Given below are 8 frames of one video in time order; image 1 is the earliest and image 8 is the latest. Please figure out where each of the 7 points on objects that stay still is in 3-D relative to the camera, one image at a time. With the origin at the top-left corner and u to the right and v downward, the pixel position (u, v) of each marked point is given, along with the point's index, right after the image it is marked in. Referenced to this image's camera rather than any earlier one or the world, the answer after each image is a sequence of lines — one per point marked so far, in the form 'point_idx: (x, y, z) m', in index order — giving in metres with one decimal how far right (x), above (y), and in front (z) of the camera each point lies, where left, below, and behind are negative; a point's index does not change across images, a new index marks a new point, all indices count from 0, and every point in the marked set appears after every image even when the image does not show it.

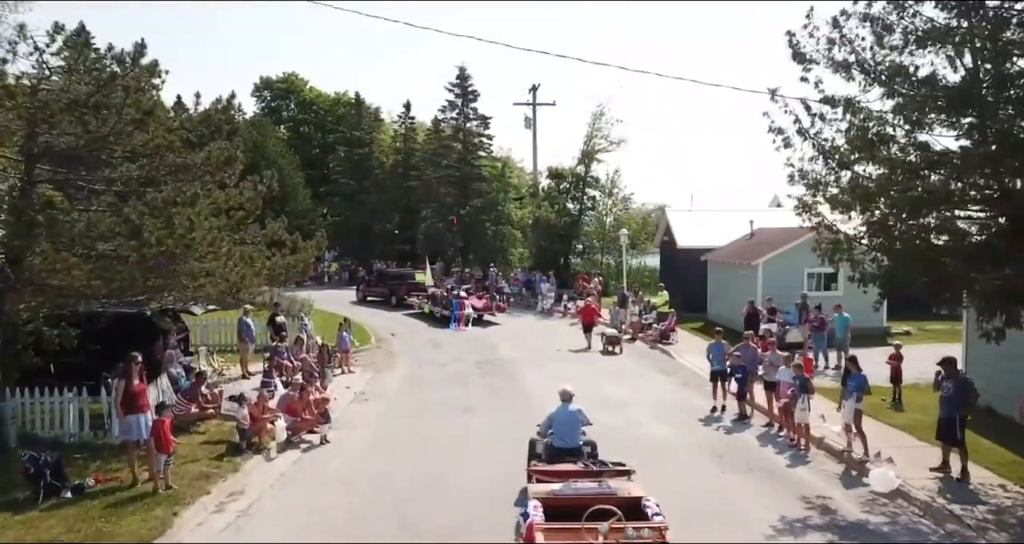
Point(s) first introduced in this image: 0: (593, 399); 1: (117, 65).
0: (+2.0, -3.2, +18.6) m
1: (-7.7, +4.1, +14.8) m
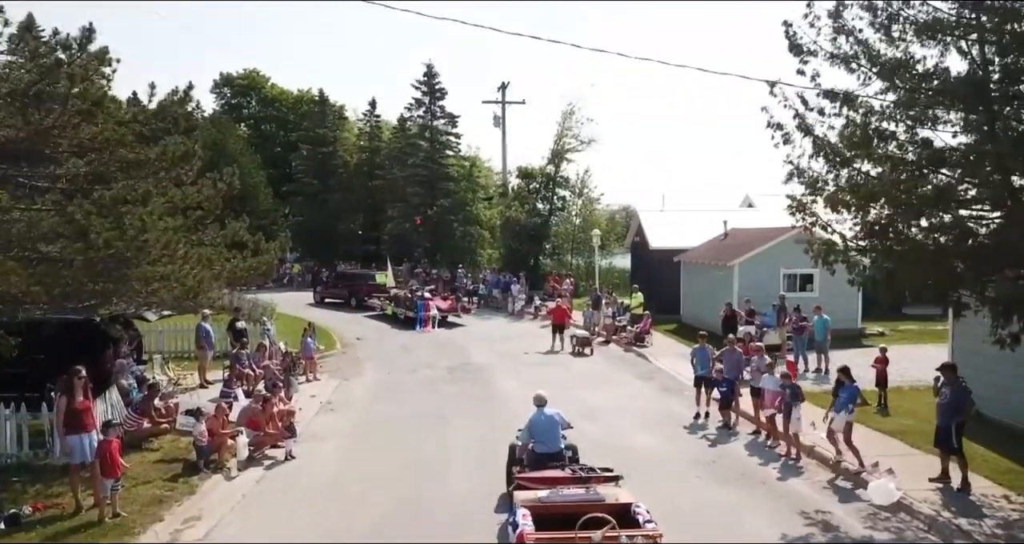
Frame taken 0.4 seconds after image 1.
0: (+1.4, -3.2, +17.9) m
1: (-8.1, +4.0, +13.7) m
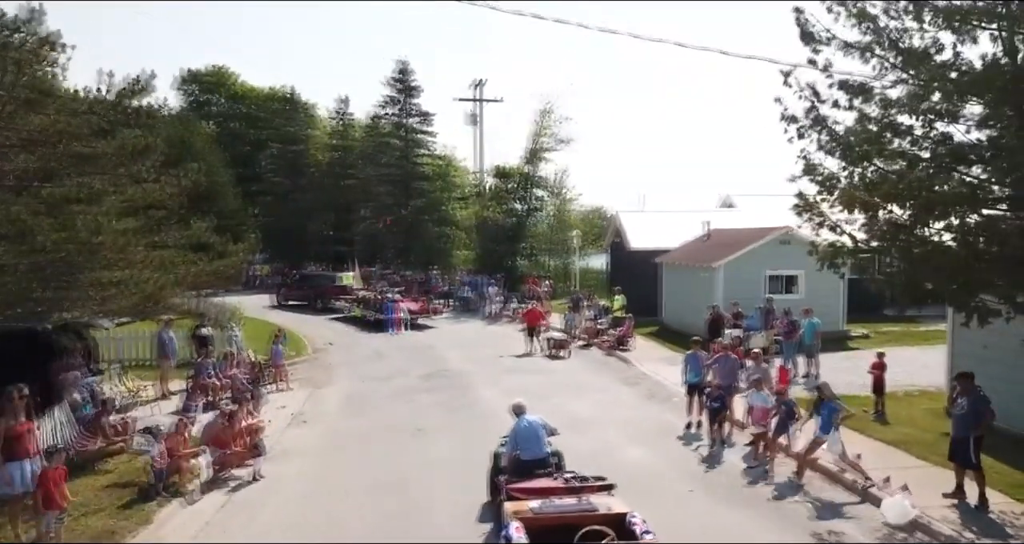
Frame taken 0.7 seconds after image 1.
0: (+1.0, -3.3, +17.1) m
1: (-8.4, +3.9, +12.5) m
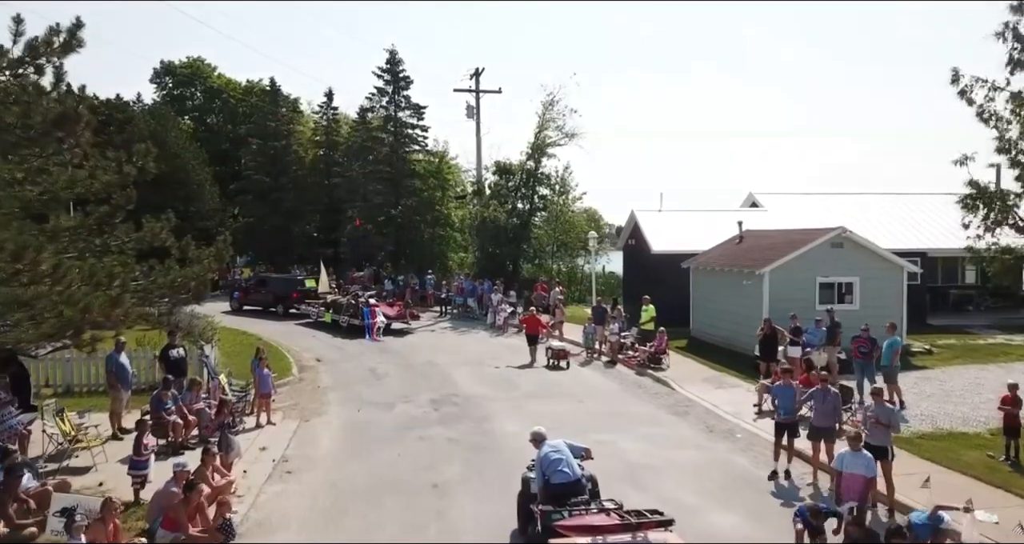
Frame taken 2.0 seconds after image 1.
0: (+1.7, -3.5, +13.8) m
1: (-7.6, +3.8, +9.1) m
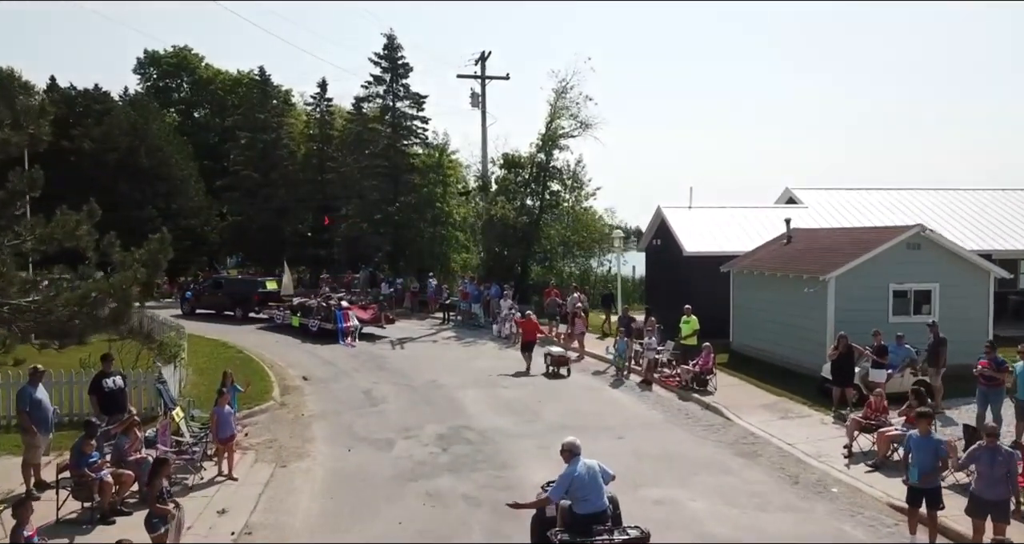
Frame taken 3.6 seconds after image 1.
0: (+2.2, -3.6, +10.4) m
1: (-7.1, +3.6, +5.6) m
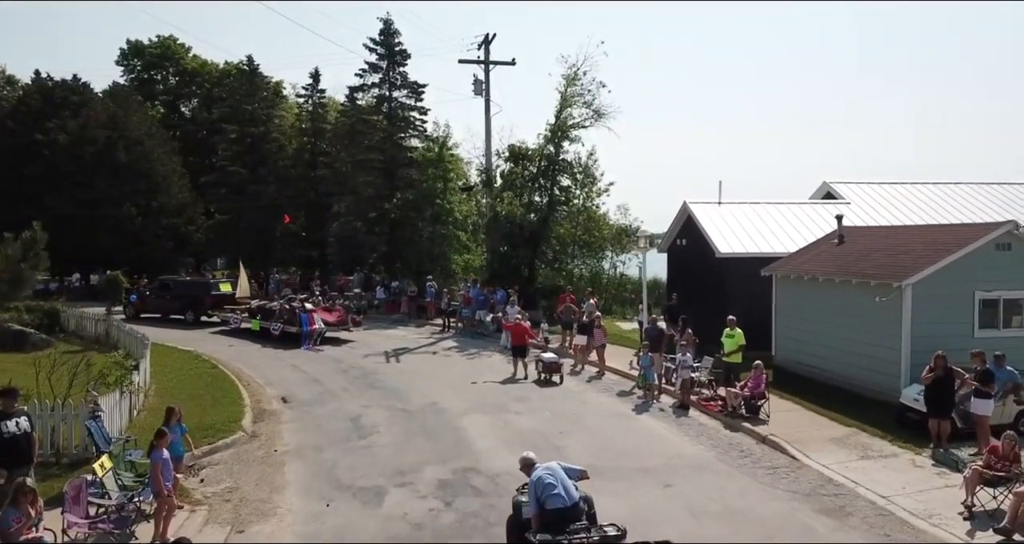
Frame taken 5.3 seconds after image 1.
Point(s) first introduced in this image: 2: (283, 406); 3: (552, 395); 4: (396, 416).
0: (+2.5, -3.7, +7.4) m
1: (-6.7, +3.5, +2.6) m
2: (-5.6, -3.2, +18.3) m
3: (+1.2, -3.1, +18.6) m
4: (-2.6, -3.2, +17.1) m
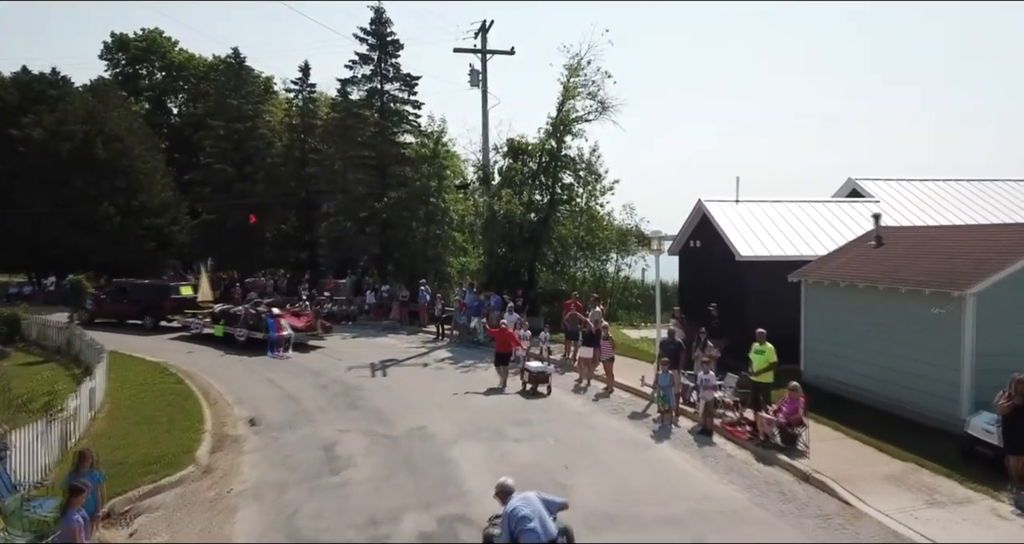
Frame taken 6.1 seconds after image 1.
0: (+2.5, -3.8, +5.2) m
1: (-6.8, +3.4, +0.4) m
2: (-5.6, -3.4, +16.1) m
3: (+1.1, -3.3, +16.4) m
4: (-2.7, -3.4, +14.9) m
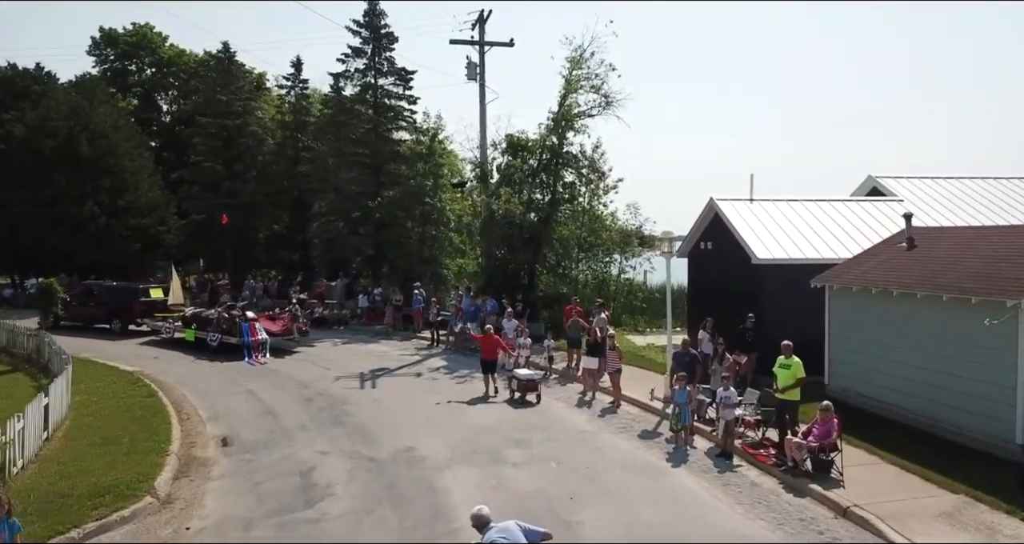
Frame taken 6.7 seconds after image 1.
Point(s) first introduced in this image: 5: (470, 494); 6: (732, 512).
0: (+2.5, -3.9, +3.6) m
1: (-6.8, +3.3, -1.2) m
2: (-5.6, -3.5, +14.6) m
3: (+1.1, -3.4, +14.8) m
4: (-2.7, -3.5, +13.4) m
5: (-0.6, -3.5, +11.8) m
6: (+3.3, -3.5, +11.0) m
